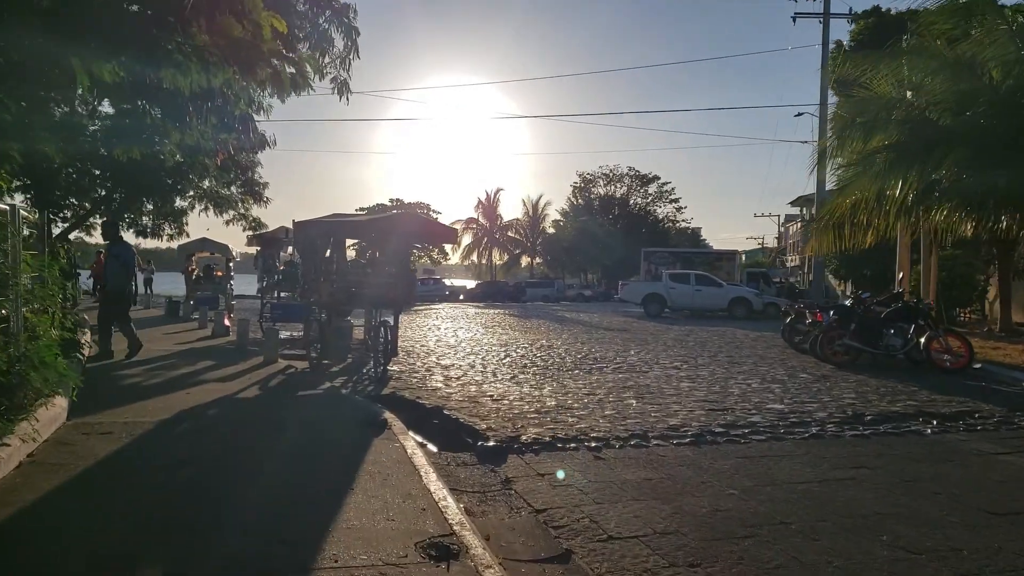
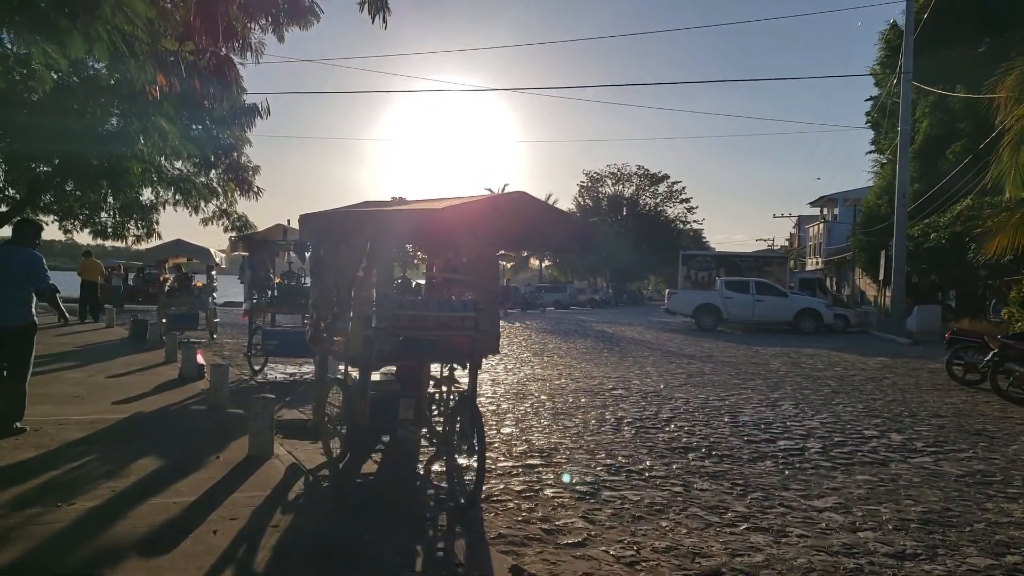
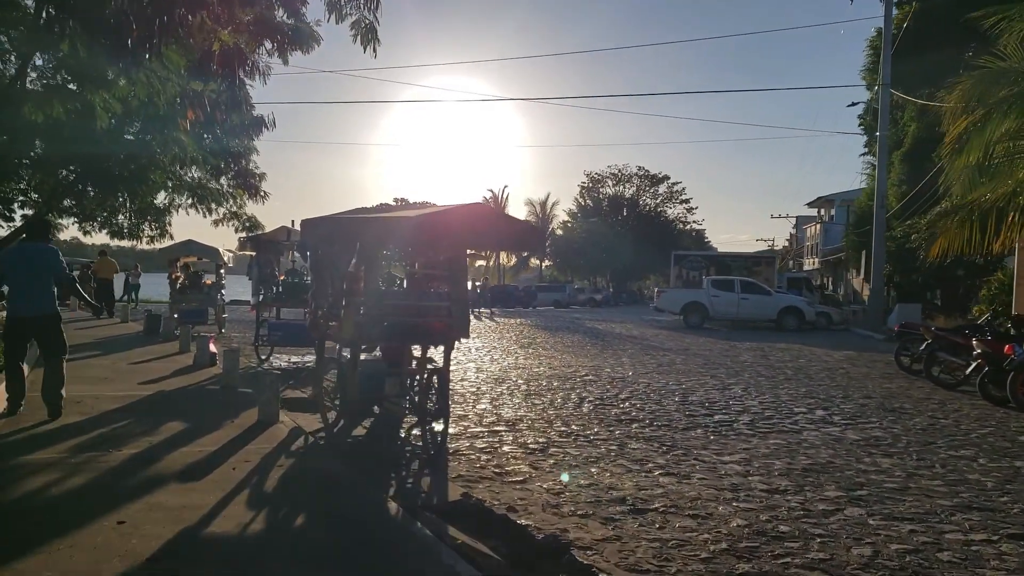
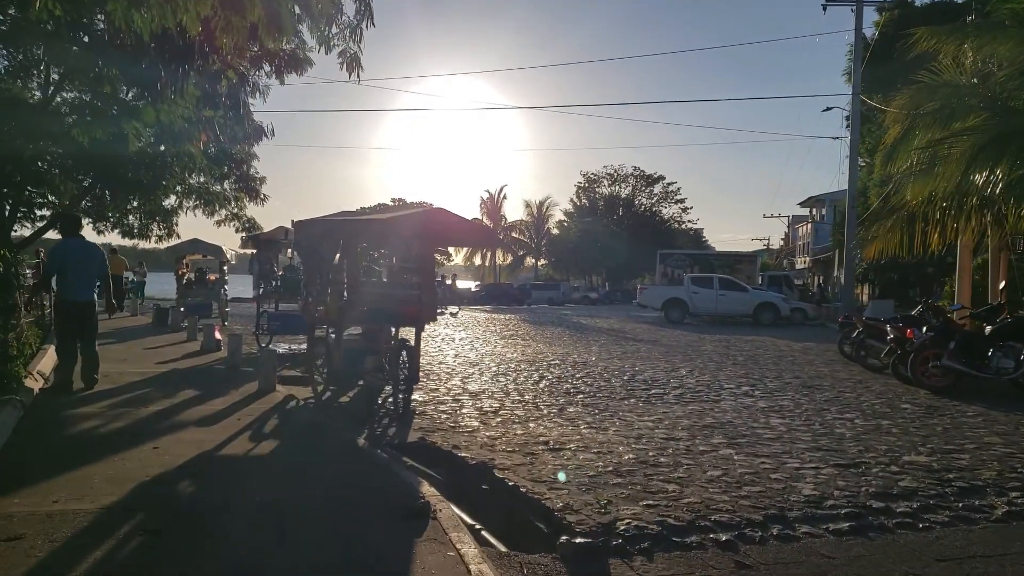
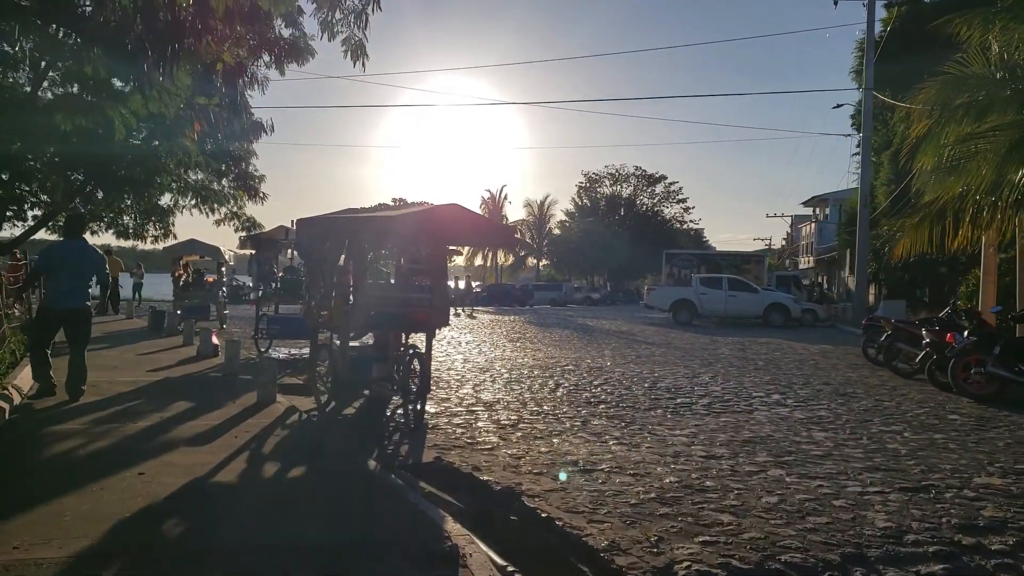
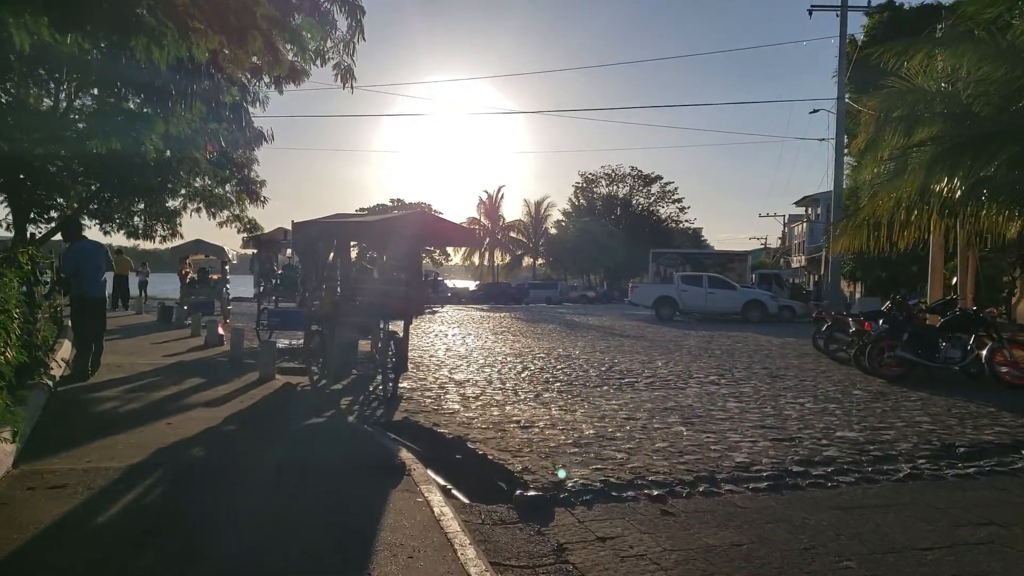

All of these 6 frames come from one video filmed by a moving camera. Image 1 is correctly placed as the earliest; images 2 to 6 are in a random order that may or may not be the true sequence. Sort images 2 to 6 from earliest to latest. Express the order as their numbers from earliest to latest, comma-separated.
6, 4, 5, 3, 2
